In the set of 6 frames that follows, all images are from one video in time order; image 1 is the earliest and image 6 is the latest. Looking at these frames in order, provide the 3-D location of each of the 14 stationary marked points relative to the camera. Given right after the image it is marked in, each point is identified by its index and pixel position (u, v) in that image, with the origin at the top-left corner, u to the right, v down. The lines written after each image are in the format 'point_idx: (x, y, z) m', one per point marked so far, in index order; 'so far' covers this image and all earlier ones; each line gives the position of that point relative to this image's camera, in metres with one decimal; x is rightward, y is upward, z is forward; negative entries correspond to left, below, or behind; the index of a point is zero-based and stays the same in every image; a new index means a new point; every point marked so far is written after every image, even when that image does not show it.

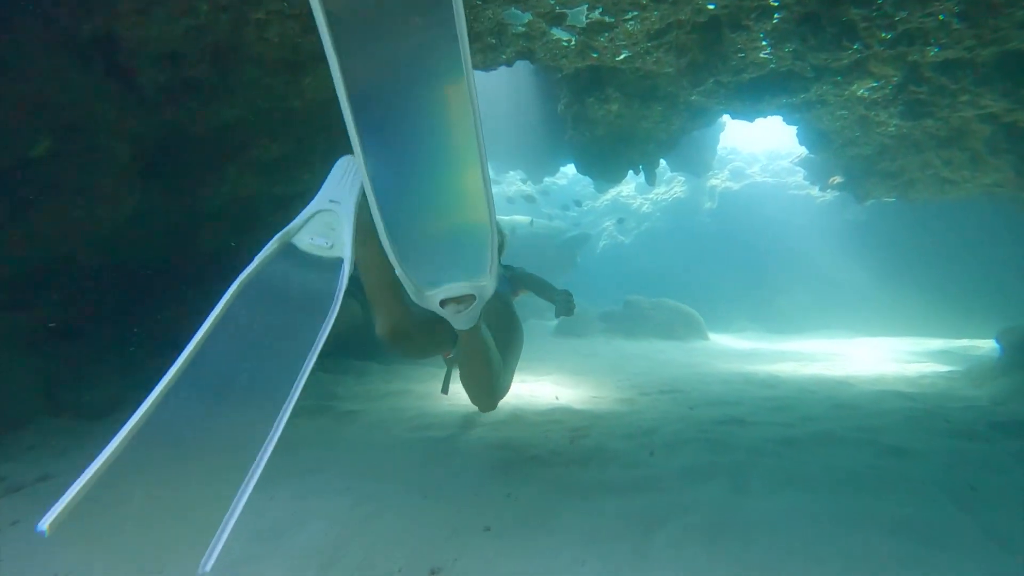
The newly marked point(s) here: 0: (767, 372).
0: (+2.5, -0.8, +5.9) m
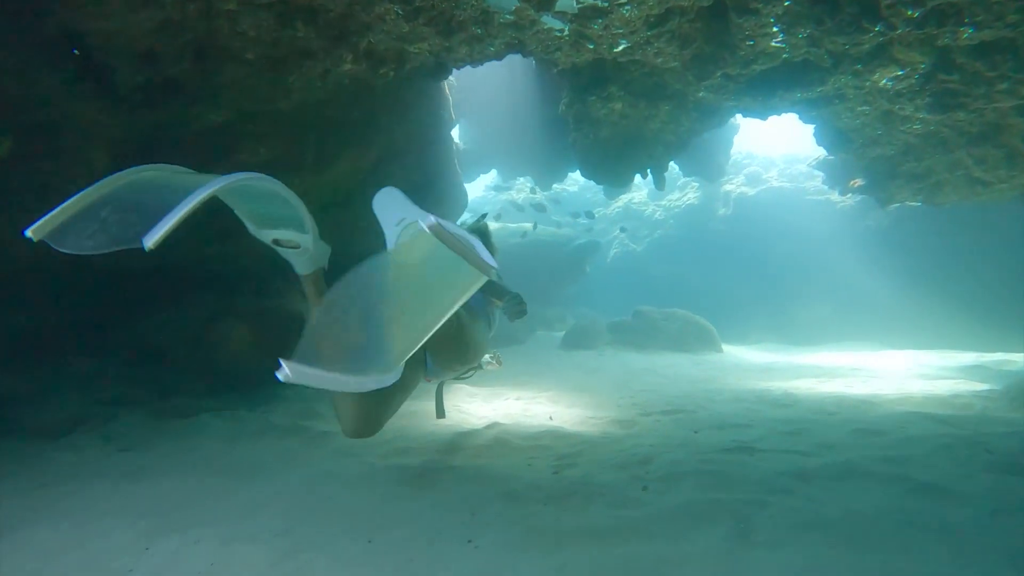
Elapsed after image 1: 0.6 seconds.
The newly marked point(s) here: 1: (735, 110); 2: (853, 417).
0: (+2.5, -0.9, +5.4) m
1: (+2.4, +2.0, +6.6) m
2: (+2.3, -0.9, +4.1) m
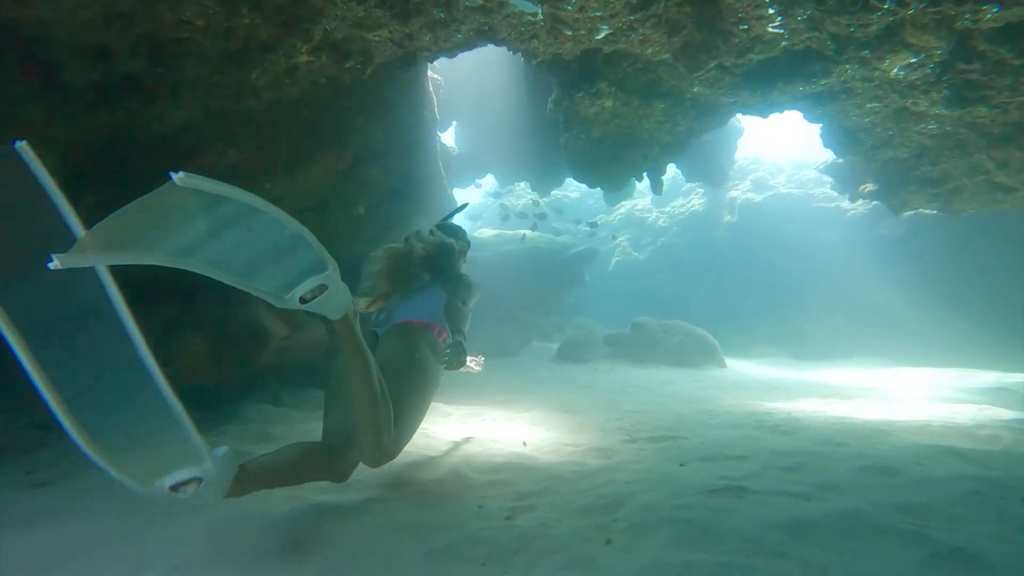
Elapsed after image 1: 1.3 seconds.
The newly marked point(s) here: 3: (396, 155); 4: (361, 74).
0: (+2.2, -1.0, +4.9) m
1: (+2.3, +1.9, +6.1) m
2: (+2.1, -1.0, +3.6) m
3: (-1.4, +1.6, +7.1) m
4: (-1.3, +1.9, +5.3) m
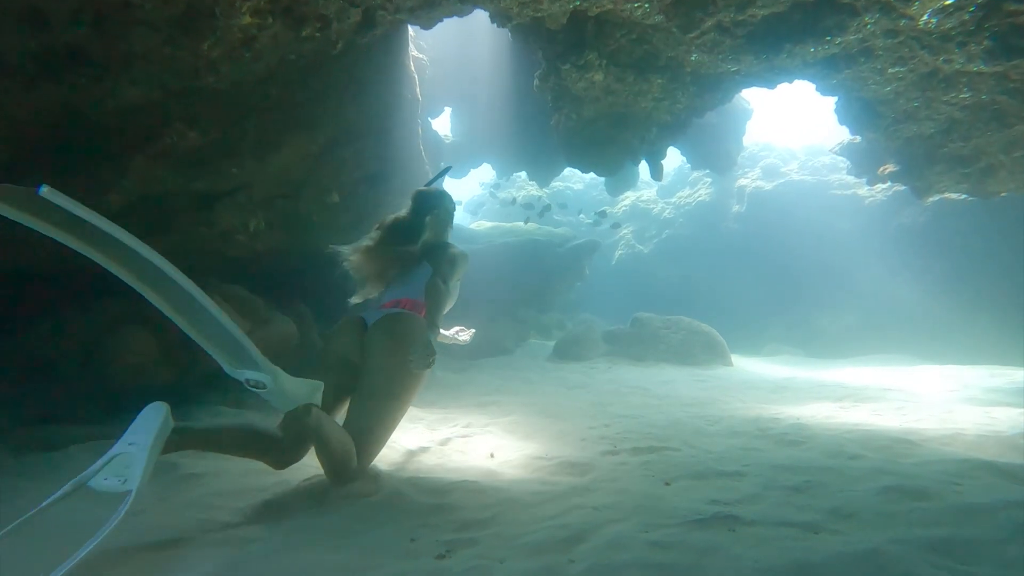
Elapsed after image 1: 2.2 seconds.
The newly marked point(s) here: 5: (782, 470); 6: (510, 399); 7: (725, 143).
0: (+2.1, -0.9, +4.4) m
1: (+2.1, +1.9, +5.6) m
2: (+1.9, -0.9, +3.1) m
3: (-1.5, +1.7, +6.6) m
4: (-1.5, +1.9, +4.8) m
5: (+1.4, -0.9, +3.1) m
6: (0.0, -1.0, +5.5) m
7: (+4.5, +3.2, +12.9) m
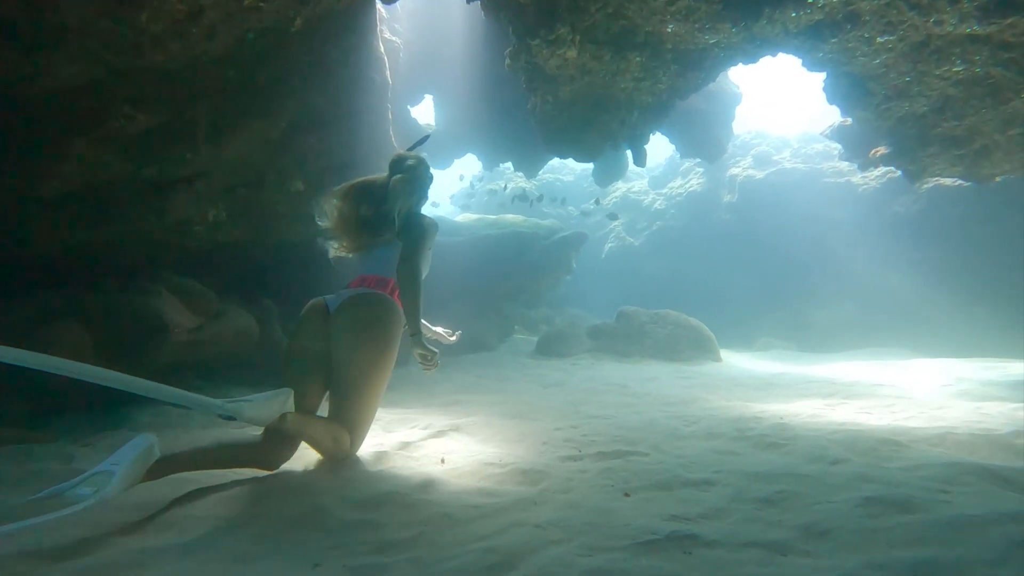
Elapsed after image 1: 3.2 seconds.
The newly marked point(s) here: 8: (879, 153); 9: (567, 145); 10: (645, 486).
0: (+1.8, -0.9, +4.0) m
1: (+1.8, +2.0, +5.2) m
2: (+1.6, -0.8, +2.7) m
3: (-1.8, +1.7, +6.3) m
4: (-1.7, +2.0, +4.5) m
5: (+1.1, -0.9, +2.7) m
6: (-0.3, -0.9, +5.2) m
7: (+4.2, +3.3, +12.5) m
8: (+3.9, +1.4, +6.4) m
9: (+0.6, +1.6, +6.7) m
10: (+0.6, -0.9, +2.7) m
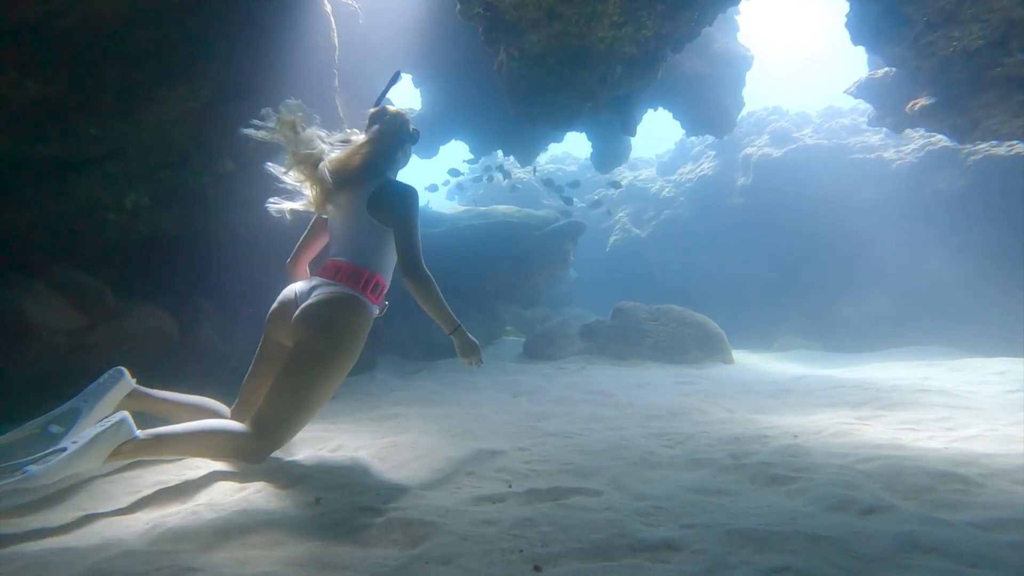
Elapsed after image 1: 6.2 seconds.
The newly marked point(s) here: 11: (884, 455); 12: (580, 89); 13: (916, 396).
0: (+1.4, -0.7, +3.1) m
1: (+1.4, +2.1, +4.3) m
2: (+1.2, -0.7, +1.7) m
3: (-2.1, +1.8, +5.5) m
4: (-2.1, +2.1, +3.7) m
5: (+0.7, -0.7, +1.8) m
6: (-0.6, -0.9, +4.3) m
7: (+4.1, +3.4, +11.5) m
8: (+3.6, +1.5, +5.3) m
9: (+0.3, +1.7, +5.7) m
10: (+0.2, -0.8, +1.8) m
11: (+1.6, -0.7, +2.6) m
12: (+0.7, +1.8, +5.4) m
13: (+3.0, -0.8, +4.4) m
